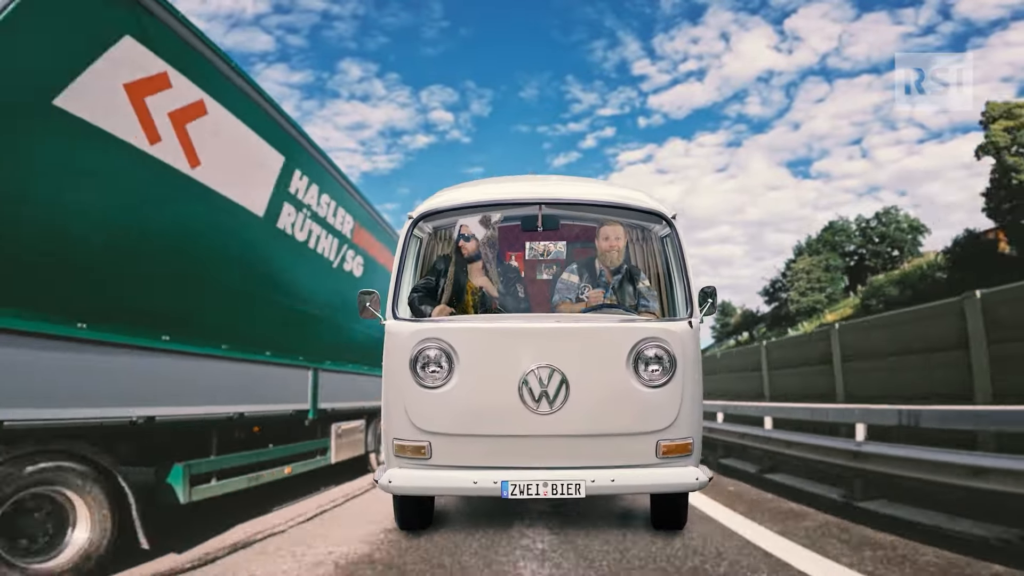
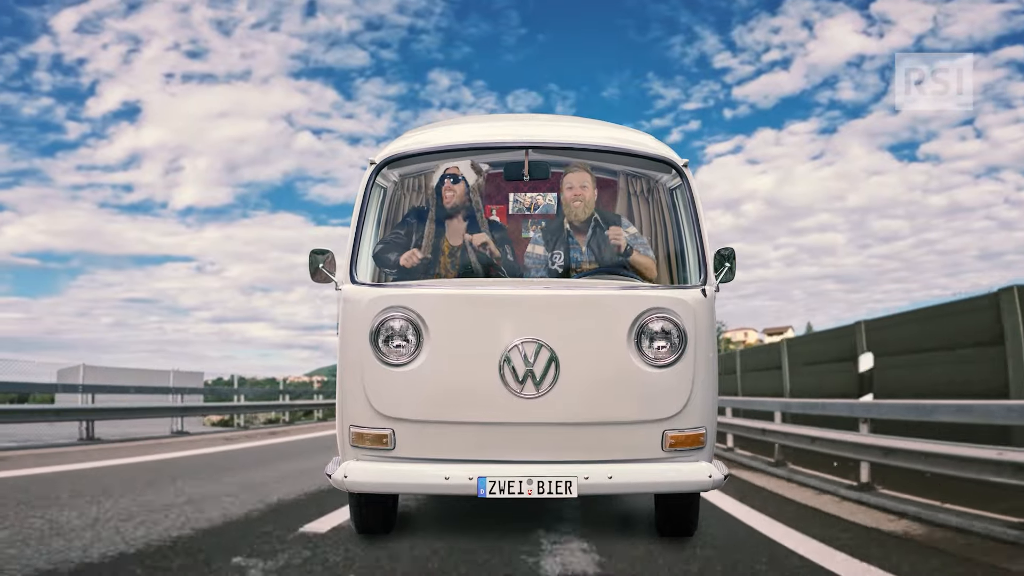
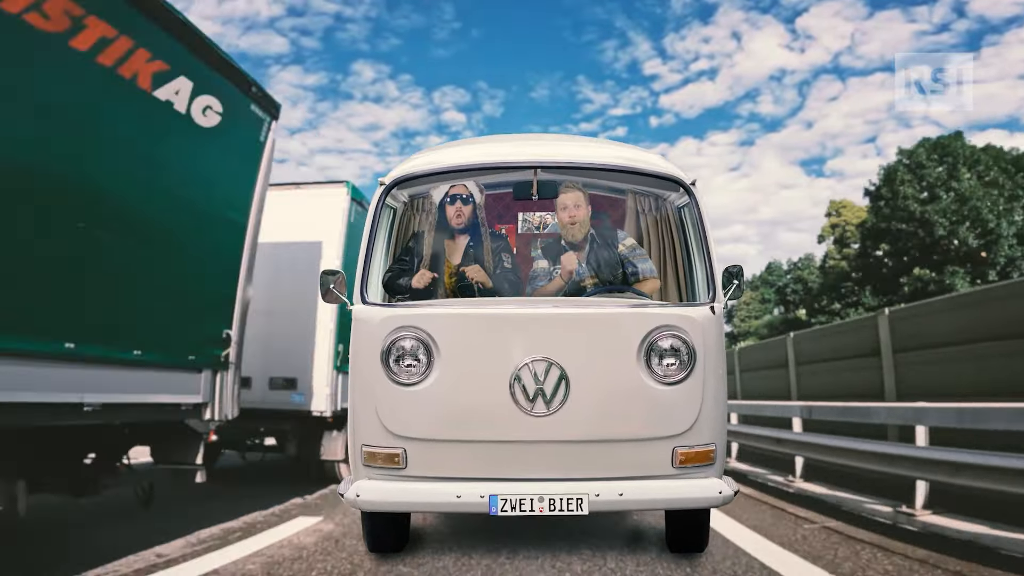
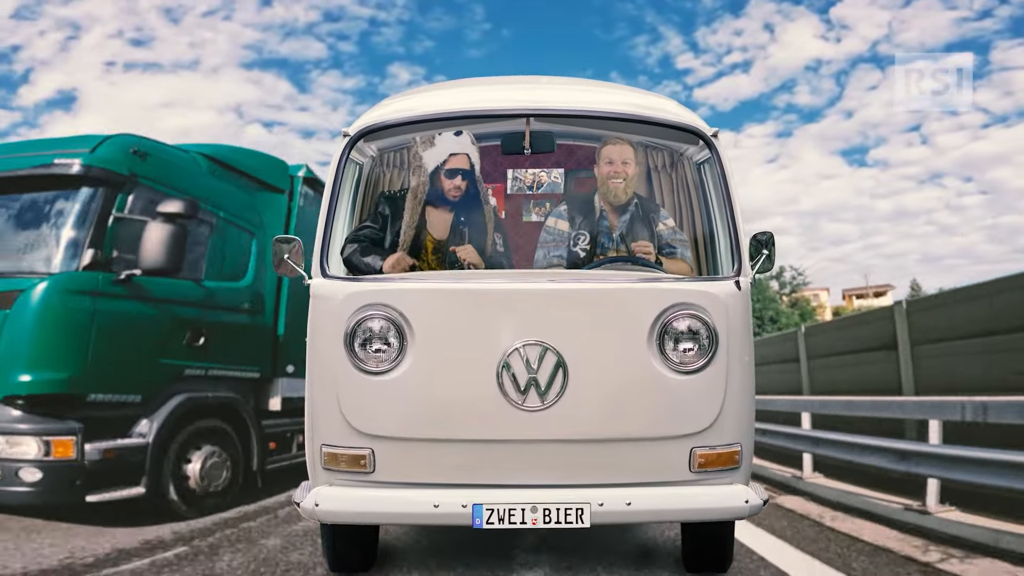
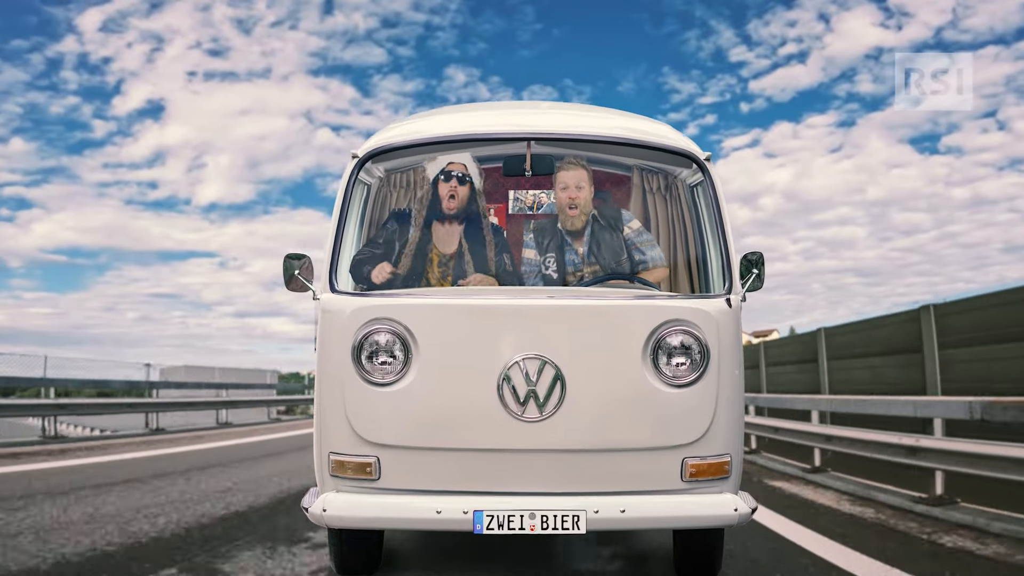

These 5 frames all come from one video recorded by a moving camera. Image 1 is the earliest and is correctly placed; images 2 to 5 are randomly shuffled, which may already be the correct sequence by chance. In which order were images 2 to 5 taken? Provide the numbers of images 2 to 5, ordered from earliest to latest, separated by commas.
3, 4, 2, 5
